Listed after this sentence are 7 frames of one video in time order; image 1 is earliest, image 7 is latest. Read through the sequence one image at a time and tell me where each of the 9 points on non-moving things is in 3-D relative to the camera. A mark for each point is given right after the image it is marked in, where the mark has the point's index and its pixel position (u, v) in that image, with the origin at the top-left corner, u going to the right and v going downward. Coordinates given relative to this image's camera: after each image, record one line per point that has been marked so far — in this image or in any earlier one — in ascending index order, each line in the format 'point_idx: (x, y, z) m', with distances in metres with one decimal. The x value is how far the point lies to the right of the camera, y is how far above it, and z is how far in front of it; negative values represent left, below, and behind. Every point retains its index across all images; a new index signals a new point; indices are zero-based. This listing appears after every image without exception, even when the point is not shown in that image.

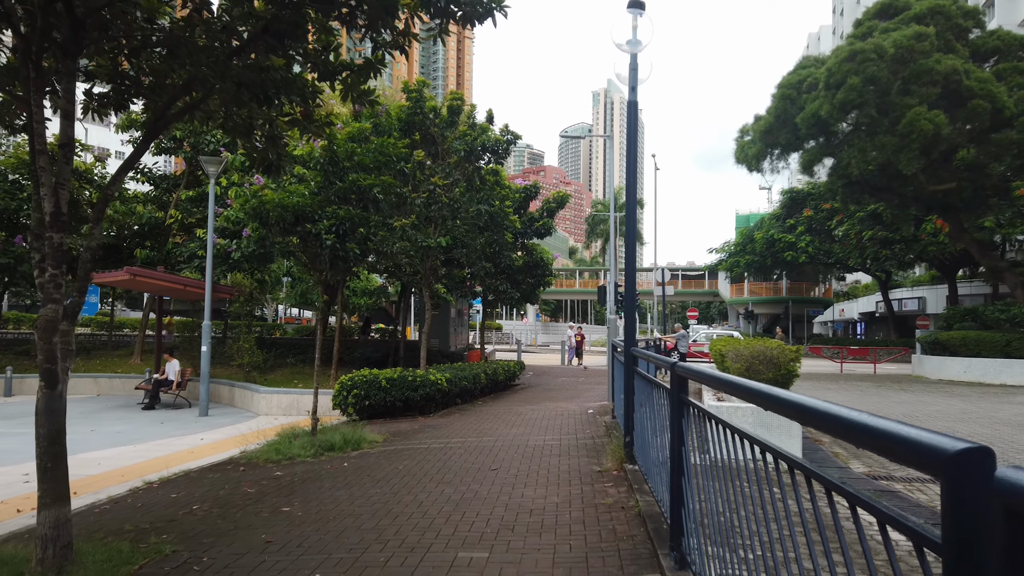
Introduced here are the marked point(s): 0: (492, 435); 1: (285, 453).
0: (-0.3, -2.0, +10.4) m
1: (-2.7, -2.0, +8.9) m
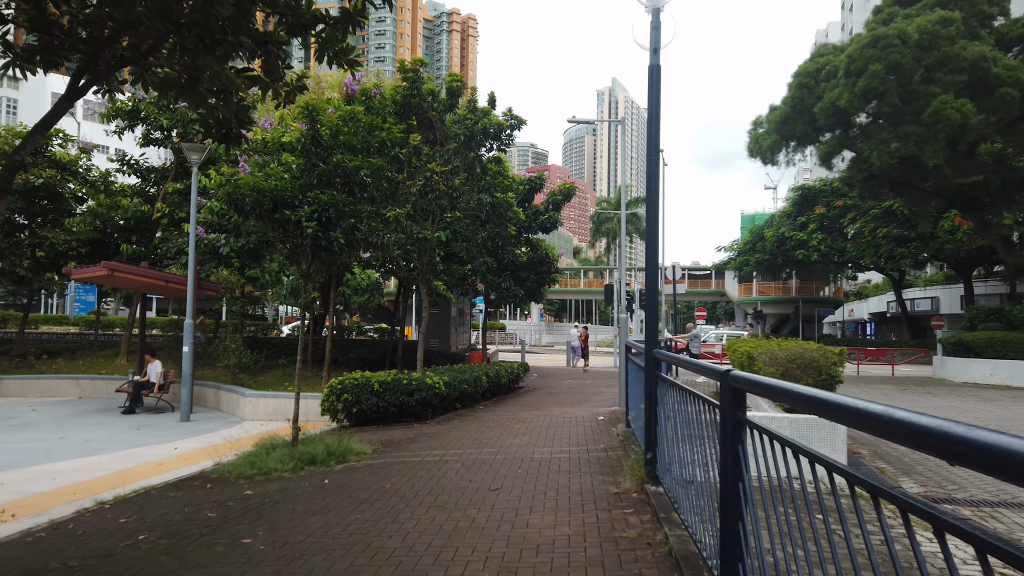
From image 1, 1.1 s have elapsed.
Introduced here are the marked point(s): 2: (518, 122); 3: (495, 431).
0: (-0.2, -2.0, +9.4) m
1: (-2.7, -1.9, +7.9) m
2: (+0.1, +2.9, +13.1) m
3: (-0.2, -2.0, +10.7) m
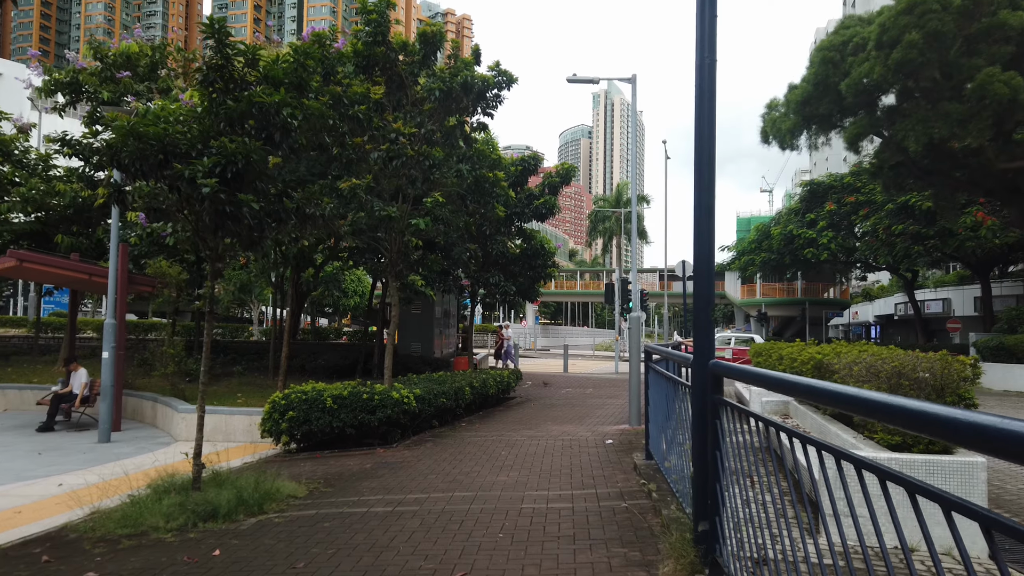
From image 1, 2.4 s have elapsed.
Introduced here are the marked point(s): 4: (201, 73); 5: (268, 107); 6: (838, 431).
0: (-0.4, -1.8, +7.1) m
1: (-2.9, -1.8, +5.6) m
2: (-0.1, +3.0, +10.8) m
3: (-0.4, -1.9, +8.4) m
4: (-2.6, +1.8, +6.2) m
5: (-2.1, +1.5, +6.2) m
6: (+2.7, -1.2, +6.1) m
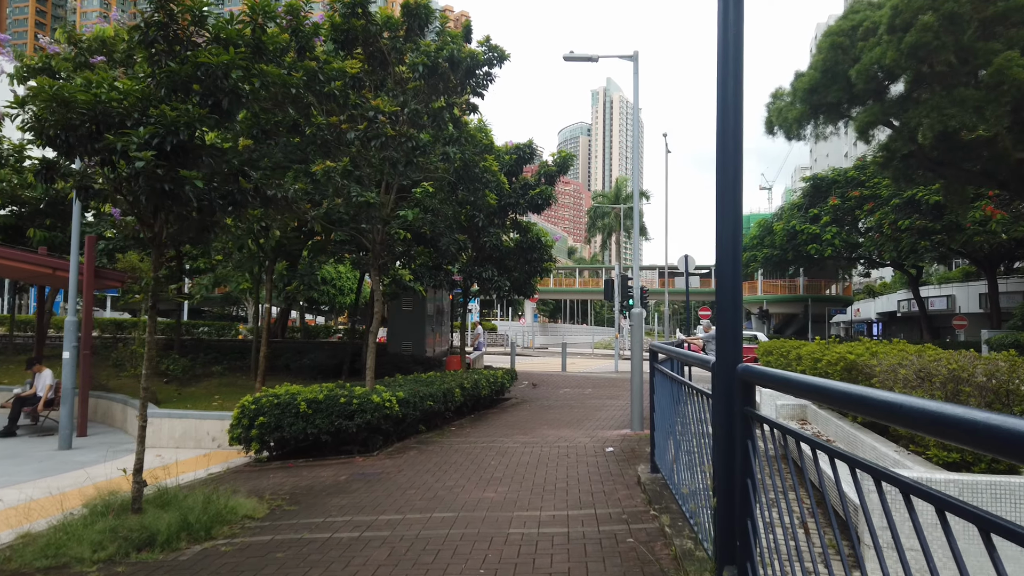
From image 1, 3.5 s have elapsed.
0: (-0.5, -1.8, +6.3) m
1: (-2.9, -1.7, +4.8) m
2: (-0.2, +3.1, +10.0) m
3: (-0.5, -1.9, +7.6) m
4: (-2.7, +1.9, +5.4) m
5: (-2.2, +1.6, +5.4) m
6: (+2.6, -1.1, +5.3) m
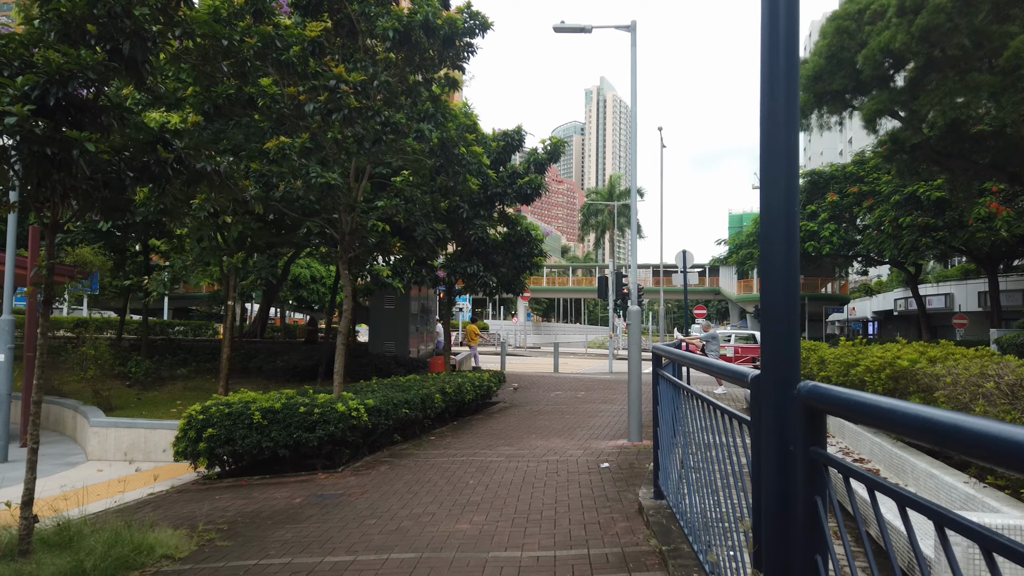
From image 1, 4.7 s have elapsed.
0: (-0.6, -1.7, +5.3) m
1: (-3.1, -1.7, +3.8) m
2: (-0.4, +3.2, +9.0) m
3: (-0.7, -1.8, +6.6) m
4: (-2.9, +1.9, +4.4) m
5: (-2.3, +1.6, +4.4) m
6: (+2.4, -1.0, +4.3) m
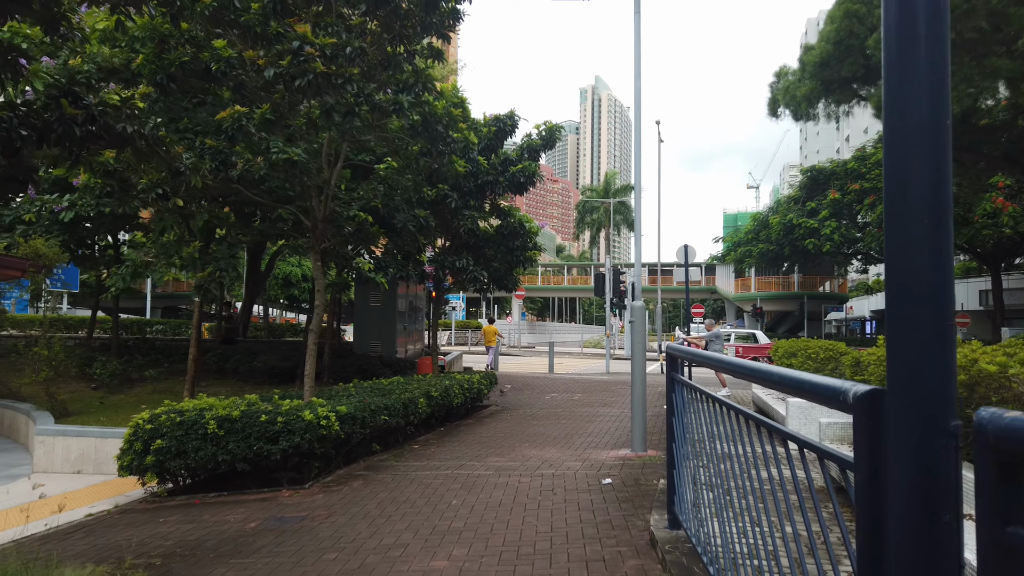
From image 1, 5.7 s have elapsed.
0: (-0.7, -1.6, +4.4) m
1: (-3.2, -1.6, +2.9) m
2: (-0.5, +3.3, +8.1) m
3: (-0.8, -1.7, +5.7) m
4: (-2.9, +2.0, +3.5) m
5: (-2.4, +1.7, +3.5) m
6: (+2.3, -1.0, +3.4) m
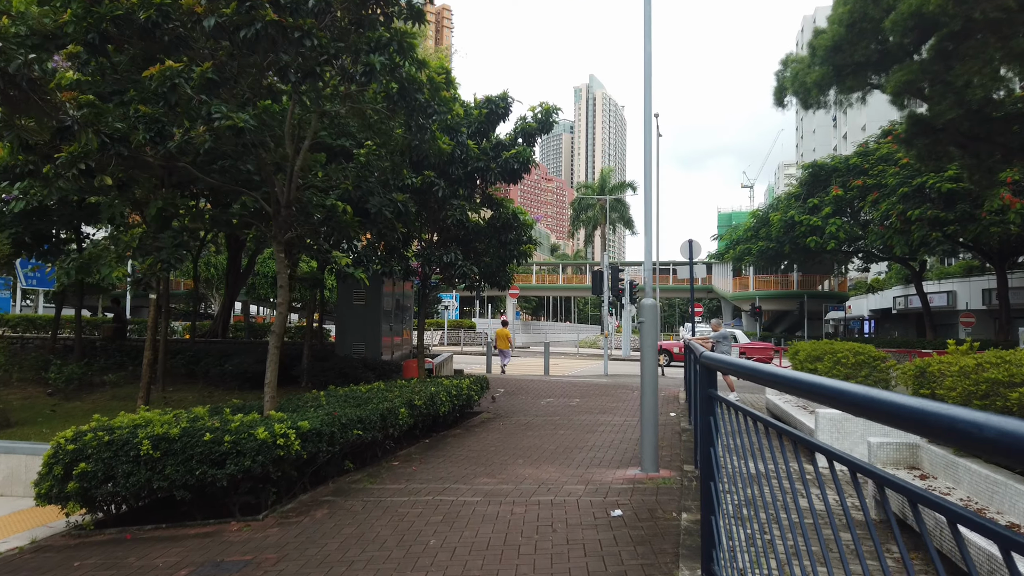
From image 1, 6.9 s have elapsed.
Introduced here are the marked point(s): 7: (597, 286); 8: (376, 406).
0: (-0.8, -1.6, +3.3) m
1: (-3.2, -1.6, +1.8) m
2: (-0.5, +3.3, +7.1) m
3: (-0.8, -1.7, +4.6) m
4: (-3.0, +2.0, +2.4) m
5: (-2.4, +1.7, +2.4) m
6: (+2.3, -0.9, +2.4) m
7: (+2.2, 0.0, +18.7) m
8: (-1.4, -1.2, +7.8) m
